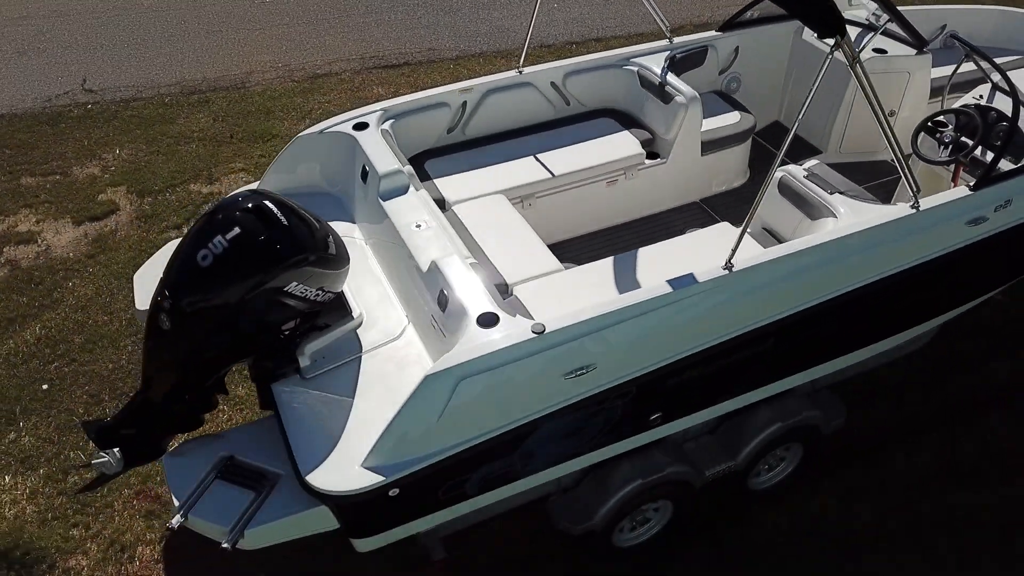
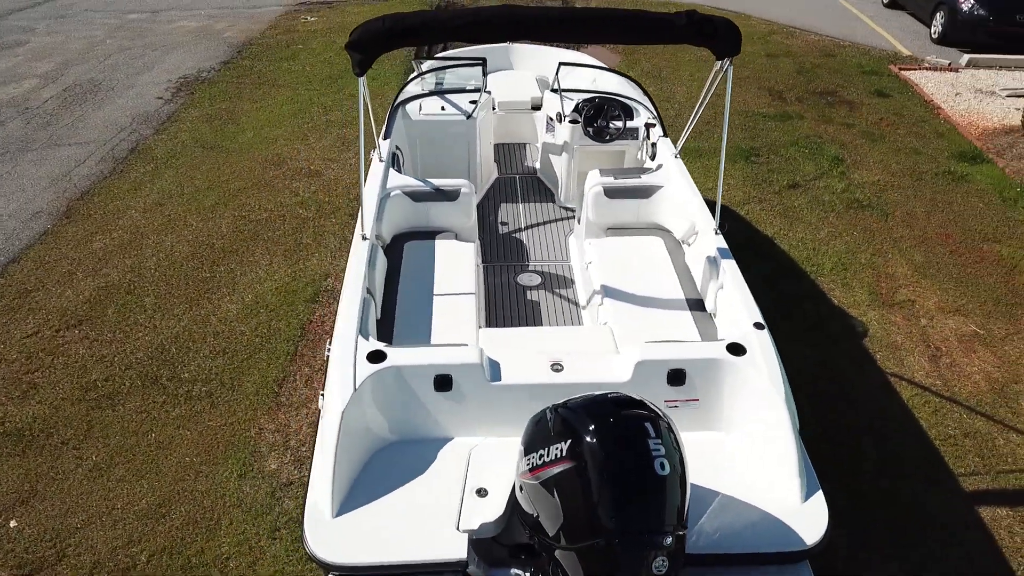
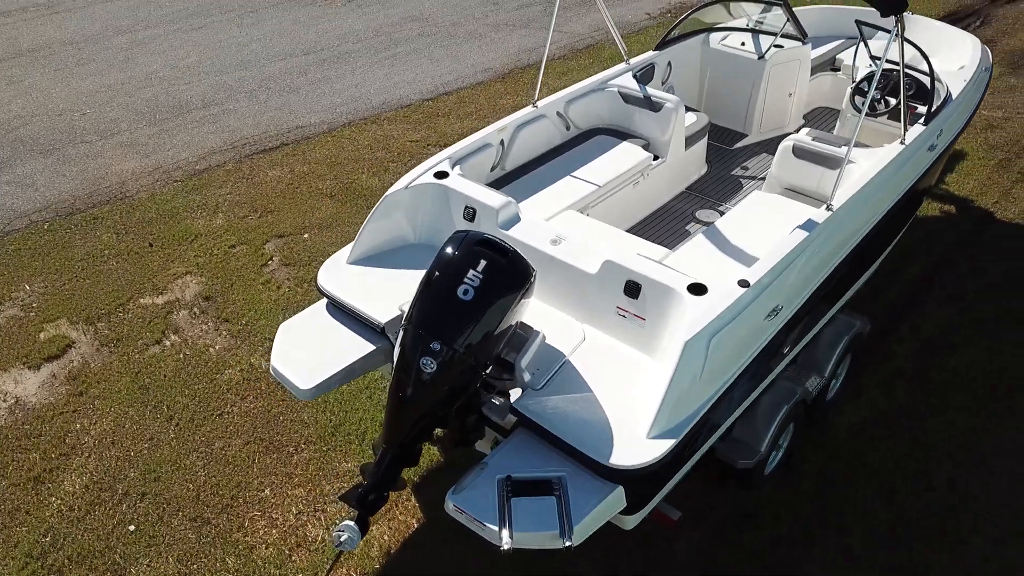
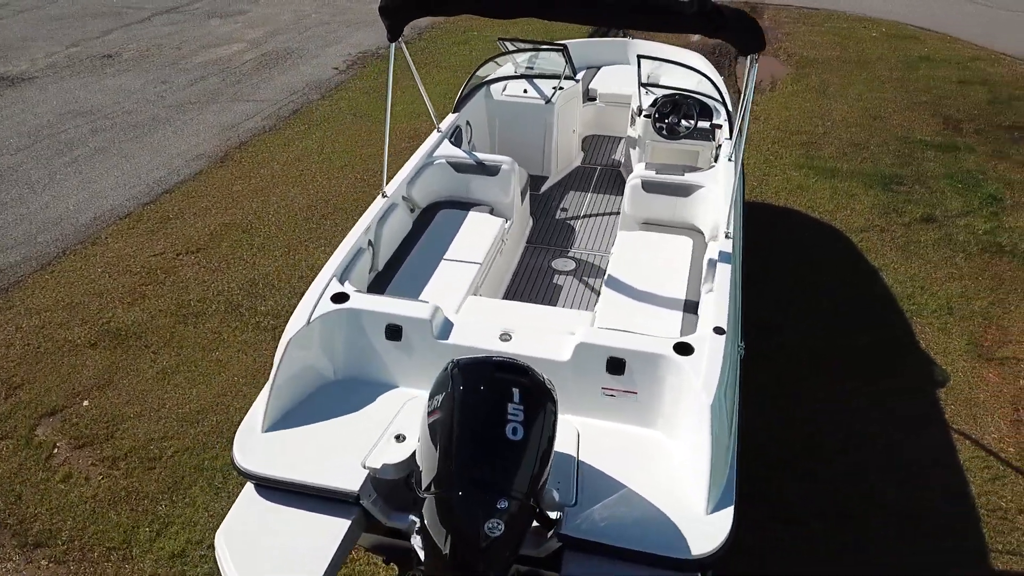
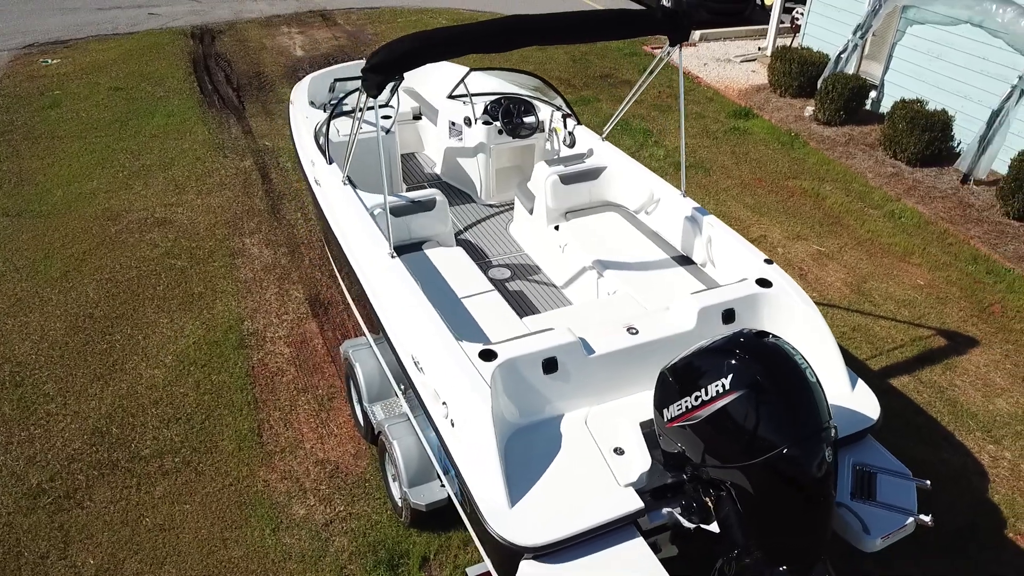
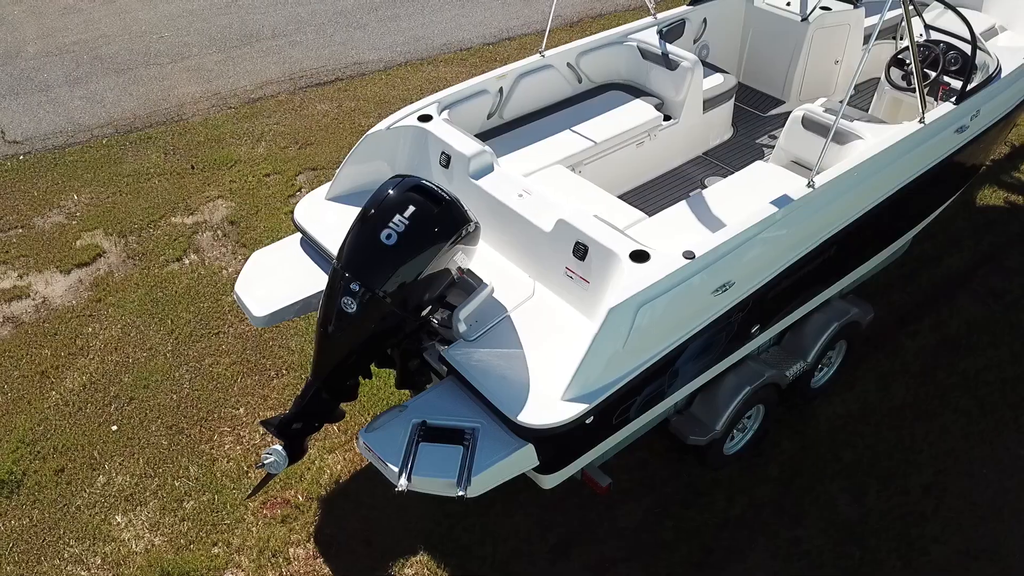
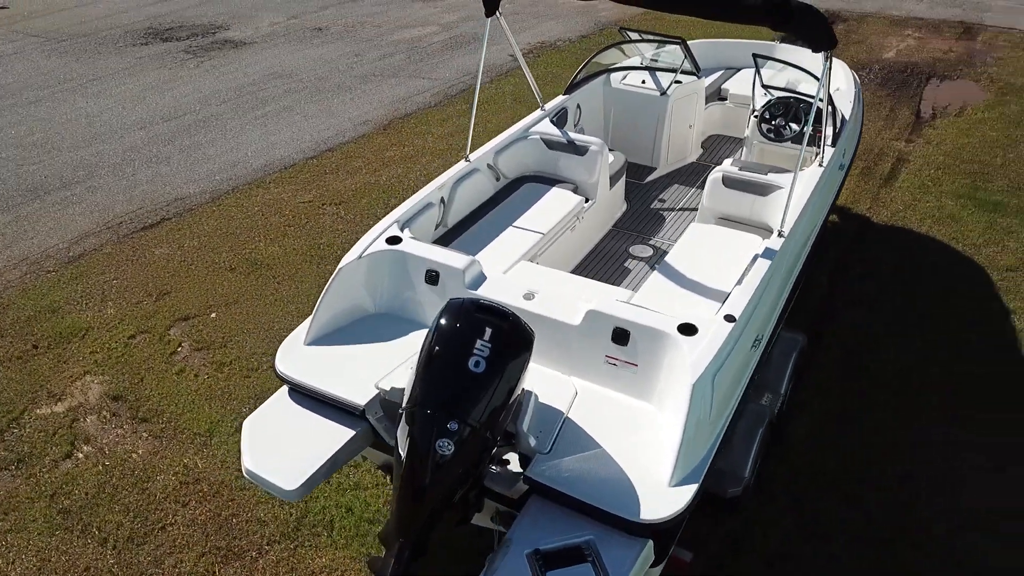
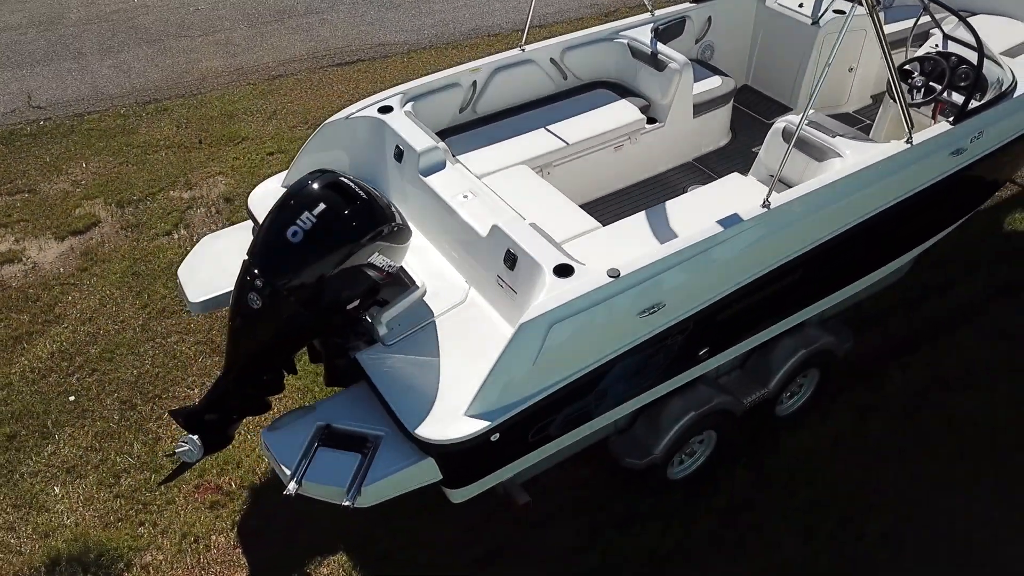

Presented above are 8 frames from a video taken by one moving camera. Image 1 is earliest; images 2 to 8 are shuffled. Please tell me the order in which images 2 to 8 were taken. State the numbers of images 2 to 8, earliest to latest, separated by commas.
8, 6, 3, 7, 4, 2, 5
